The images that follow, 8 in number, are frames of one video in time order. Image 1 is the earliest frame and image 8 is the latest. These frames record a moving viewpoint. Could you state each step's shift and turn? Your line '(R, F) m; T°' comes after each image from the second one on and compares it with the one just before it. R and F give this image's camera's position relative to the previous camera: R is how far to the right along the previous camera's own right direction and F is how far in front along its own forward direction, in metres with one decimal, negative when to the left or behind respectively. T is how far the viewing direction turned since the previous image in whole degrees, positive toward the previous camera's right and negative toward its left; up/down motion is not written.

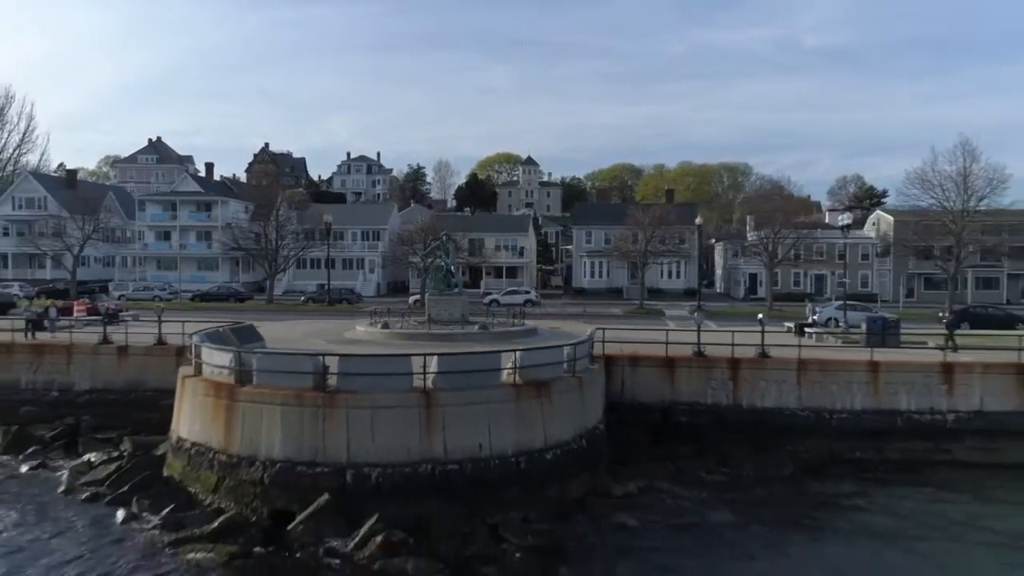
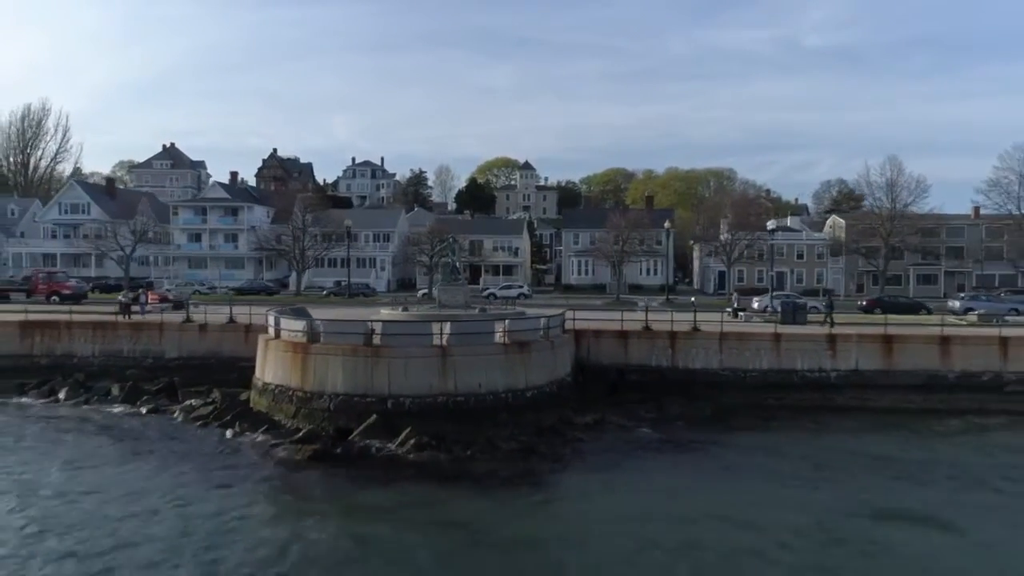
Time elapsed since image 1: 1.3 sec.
(+0.2, -5.5) m; 0°
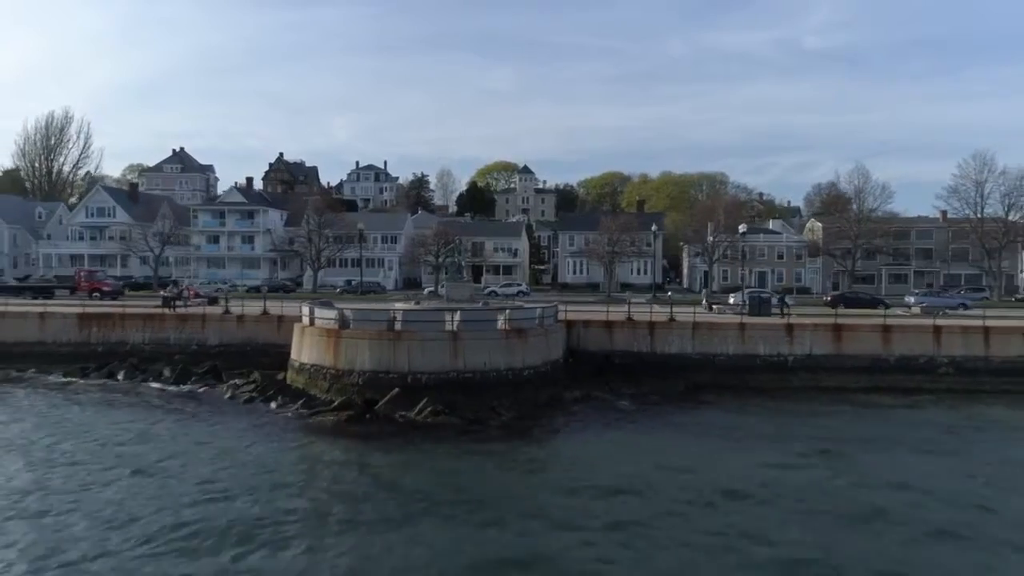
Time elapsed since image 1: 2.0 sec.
(0.0, -3.4) m; 0°
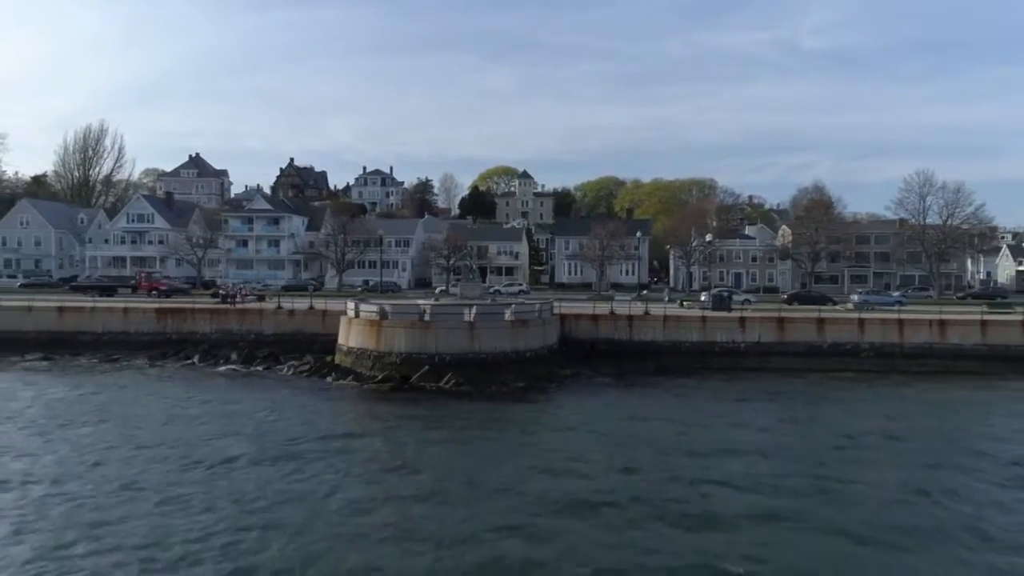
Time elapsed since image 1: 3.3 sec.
(-0.2, -5.9) m; 0°
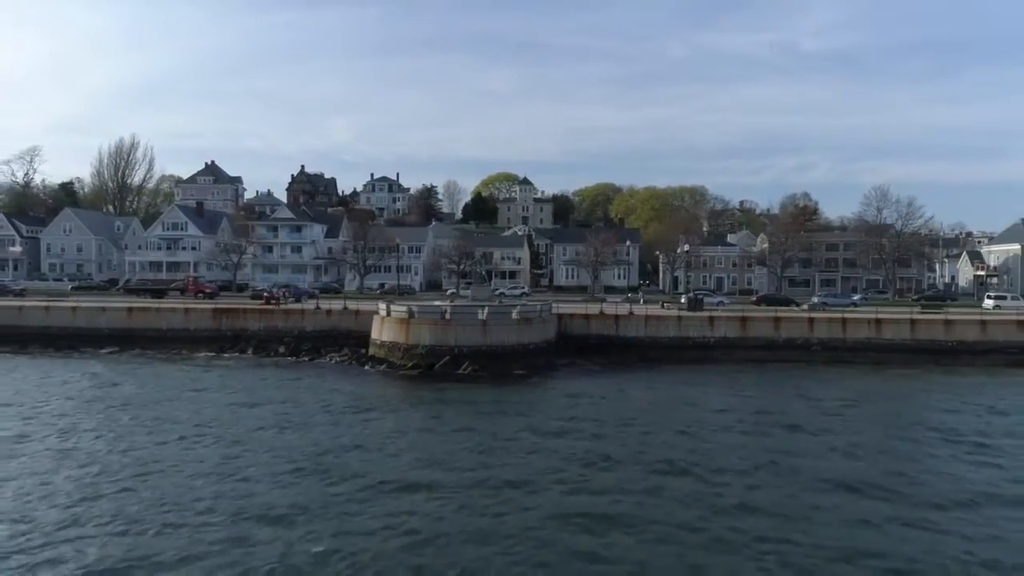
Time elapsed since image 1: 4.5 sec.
(-0.3, -5.9) m; 0°
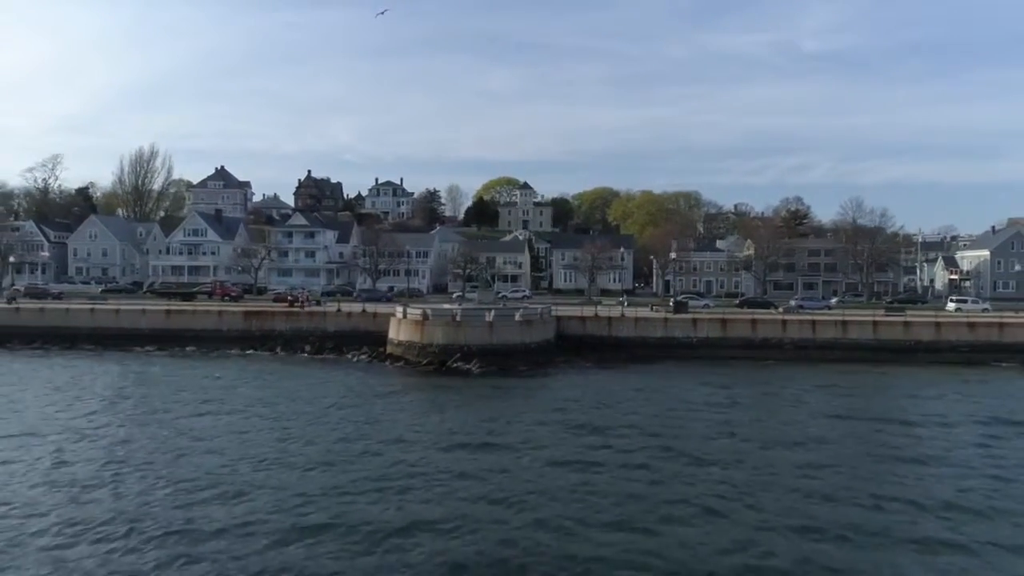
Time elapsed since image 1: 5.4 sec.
(-0.2, -4.1) m; 0°
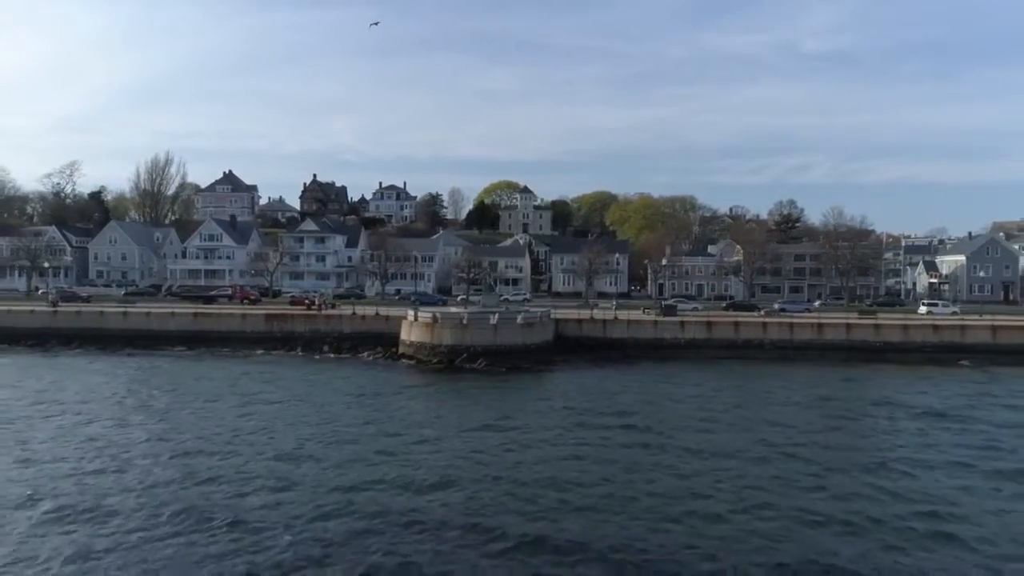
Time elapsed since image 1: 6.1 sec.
(-0.1, -3.5) m; 0°
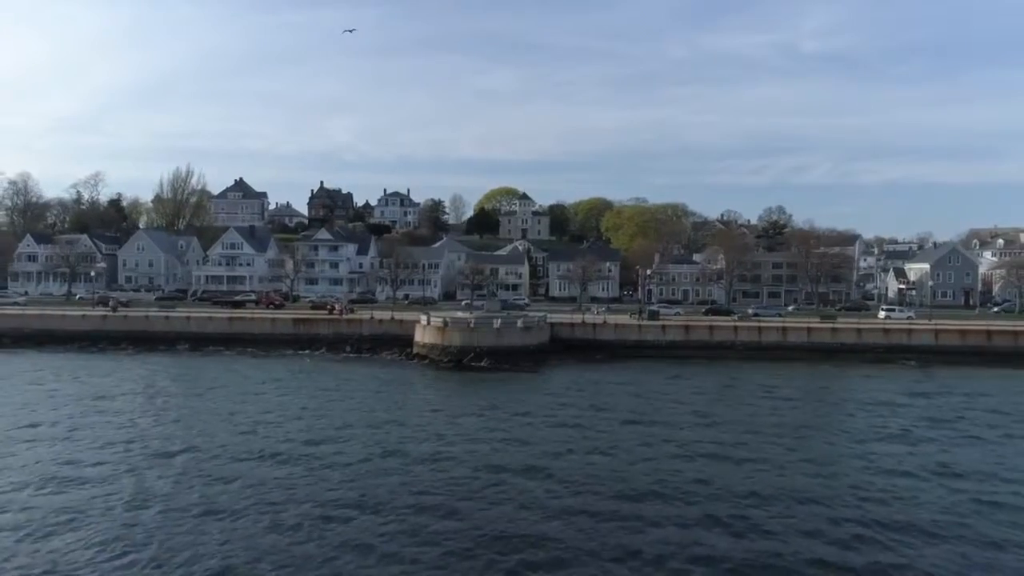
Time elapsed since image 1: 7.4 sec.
(-0.1, -5.9) m; 0°
